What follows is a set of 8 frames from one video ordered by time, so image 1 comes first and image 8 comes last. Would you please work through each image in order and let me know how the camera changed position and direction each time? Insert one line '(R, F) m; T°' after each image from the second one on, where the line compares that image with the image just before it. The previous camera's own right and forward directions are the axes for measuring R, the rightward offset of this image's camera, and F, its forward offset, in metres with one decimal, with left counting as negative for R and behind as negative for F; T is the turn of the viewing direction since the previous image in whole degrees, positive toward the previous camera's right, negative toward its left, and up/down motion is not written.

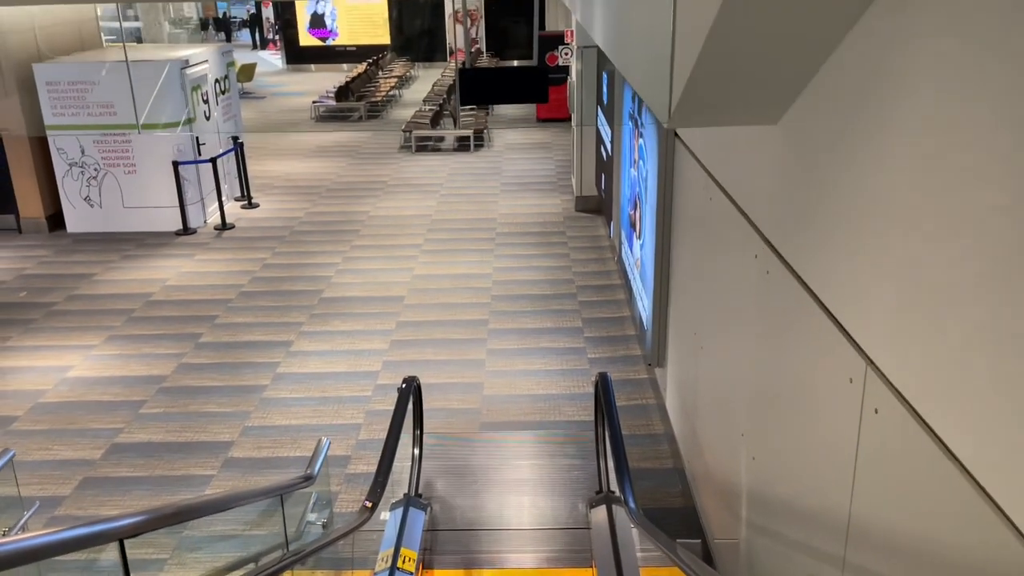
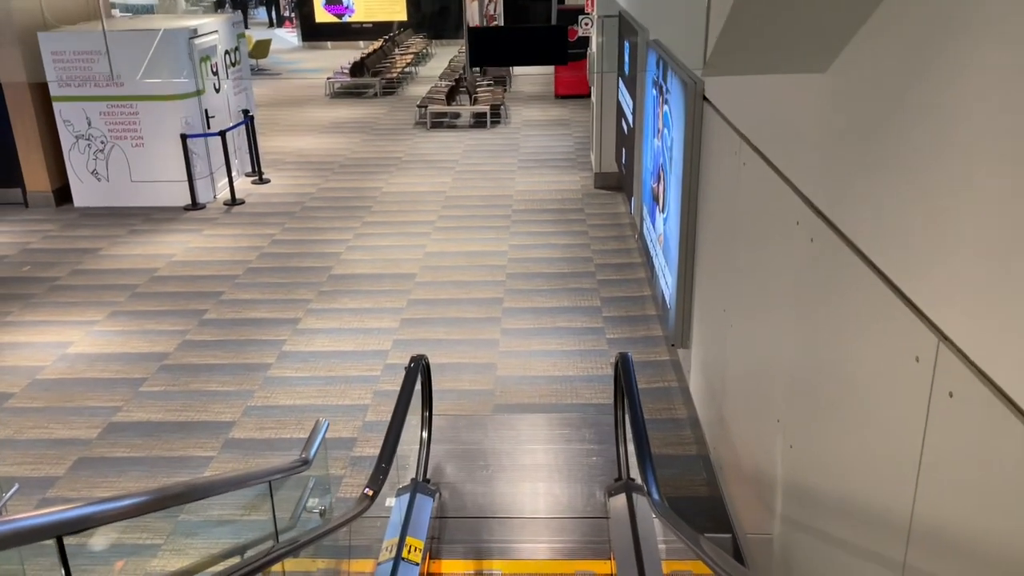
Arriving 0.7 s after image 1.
(0.0, +0.3) m; -1°
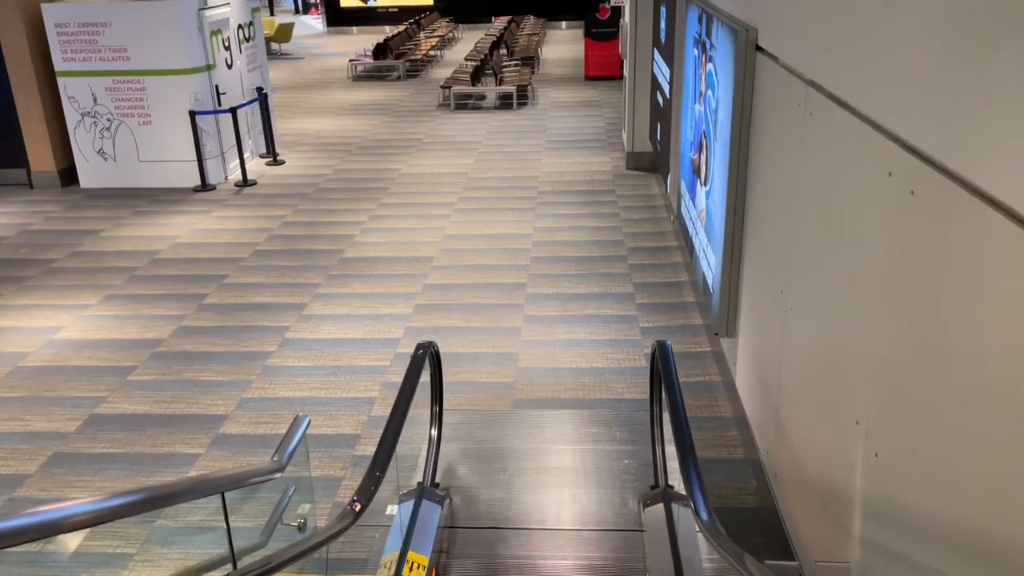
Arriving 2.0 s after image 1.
(0.0, +0.6) m; -2°
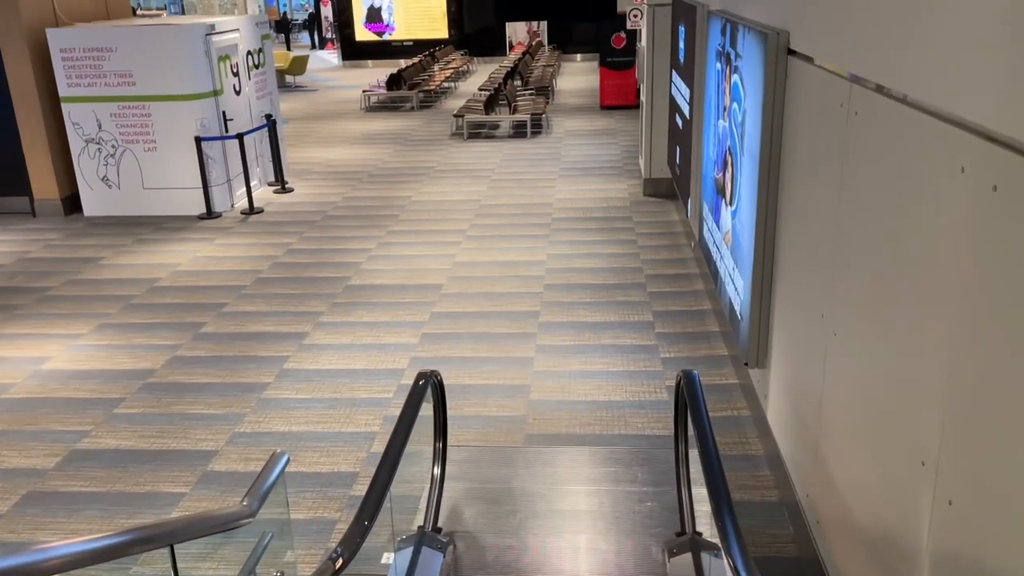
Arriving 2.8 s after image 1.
(0.0, +0.4) m; -1°
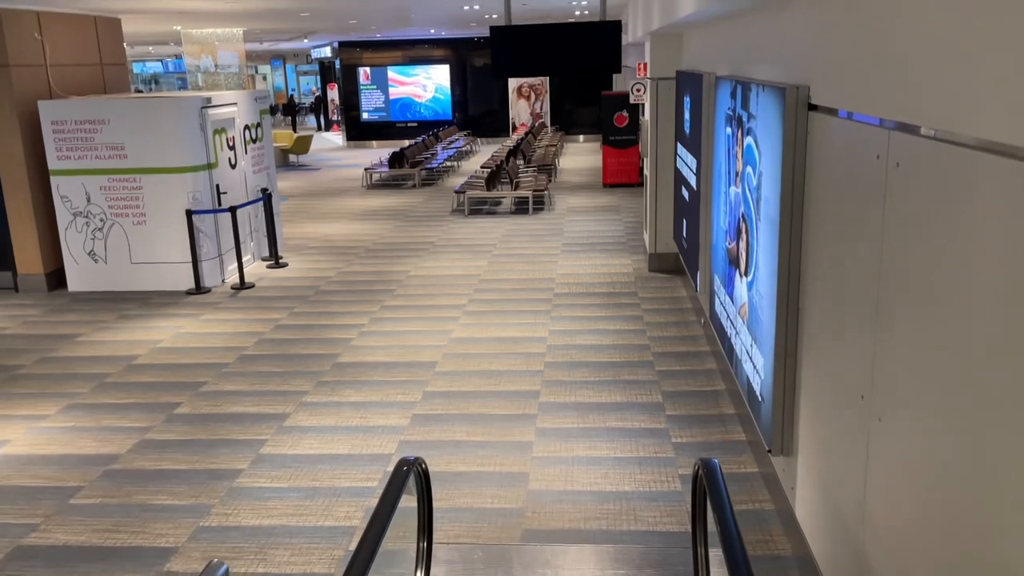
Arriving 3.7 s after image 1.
(0.0, +0.4) m; 0°
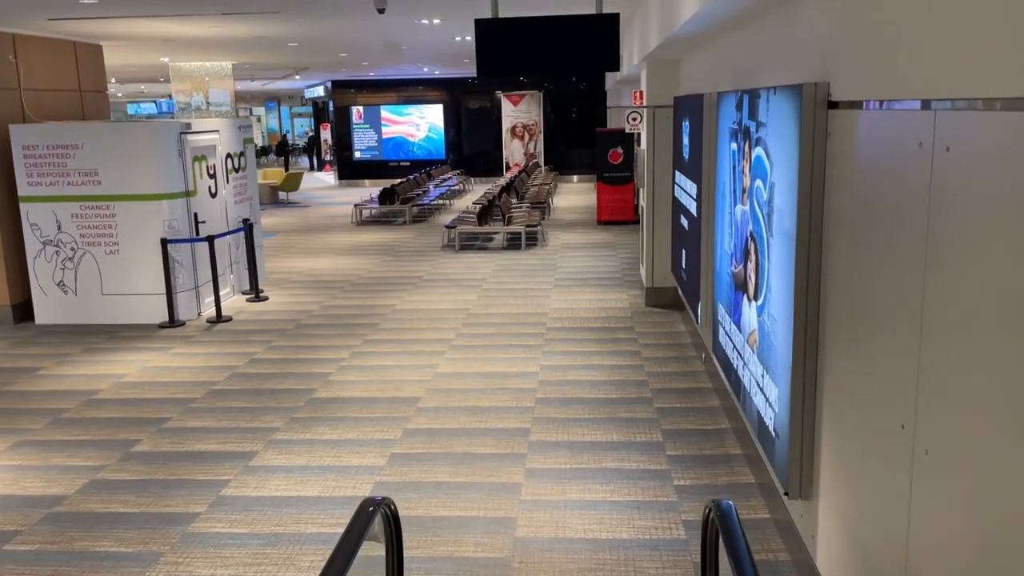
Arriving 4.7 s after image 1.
(0.0, +0.4) m; 0°
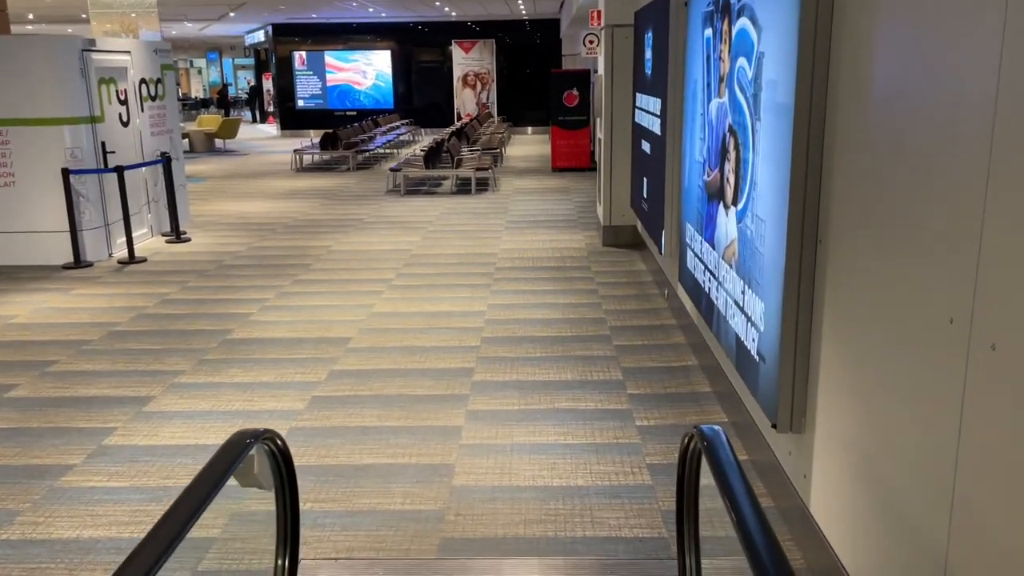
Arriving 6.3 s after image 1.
(+0.1, +0.7) m; +3°
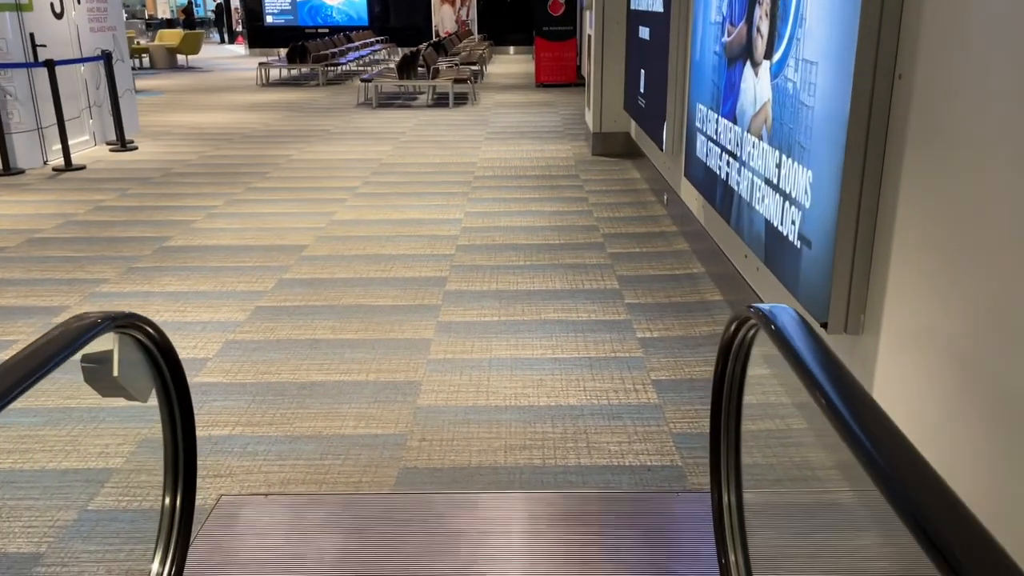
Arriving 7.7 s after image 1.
(0.0, +0.7) m; +1°
